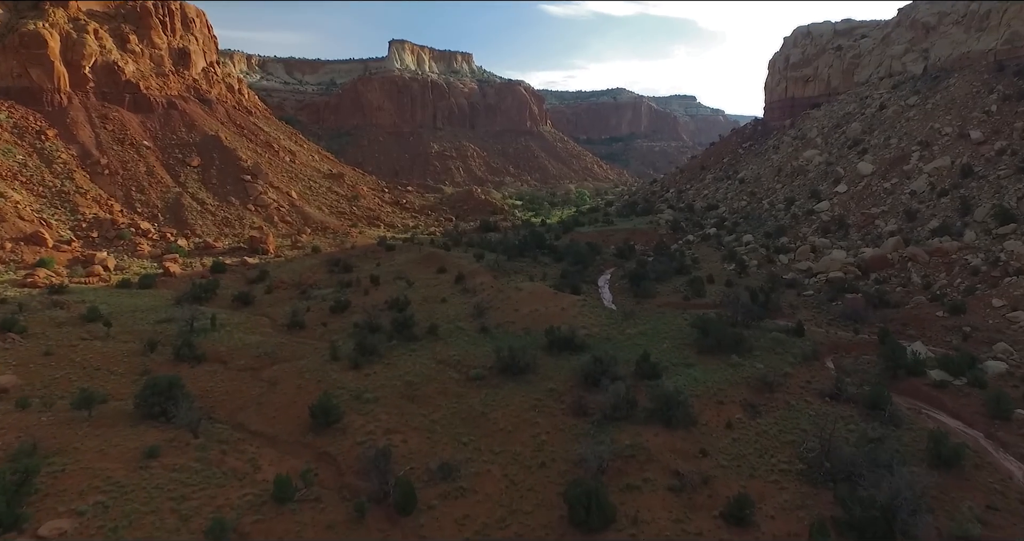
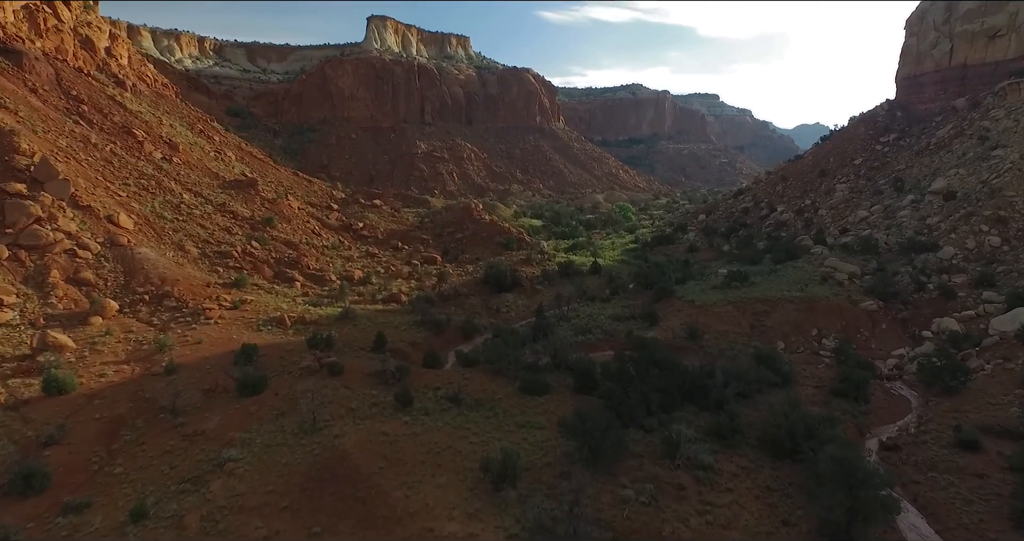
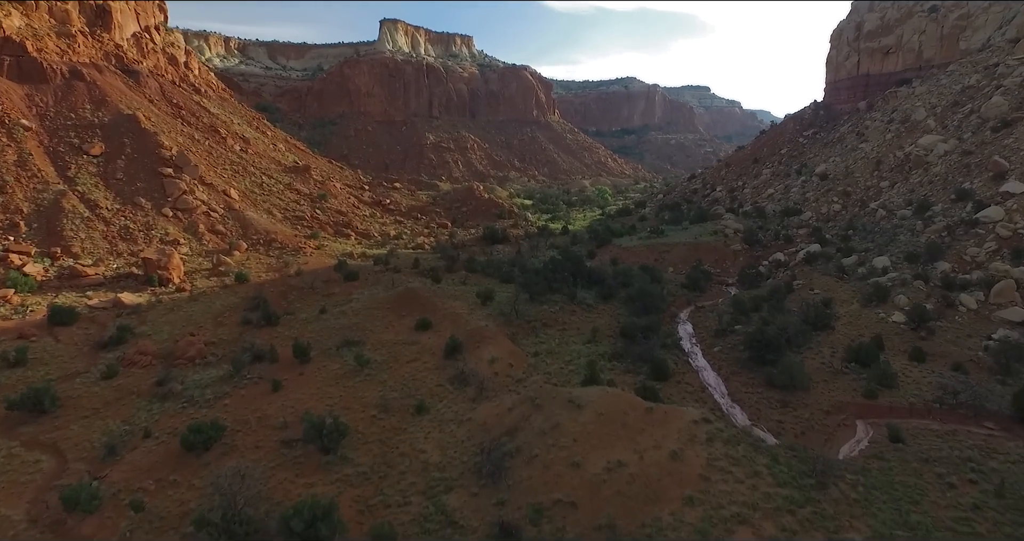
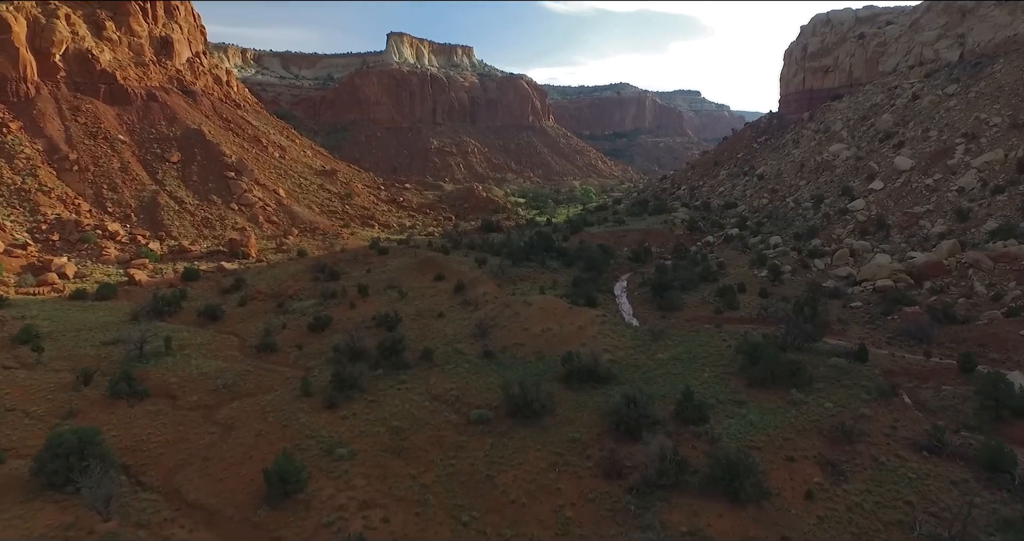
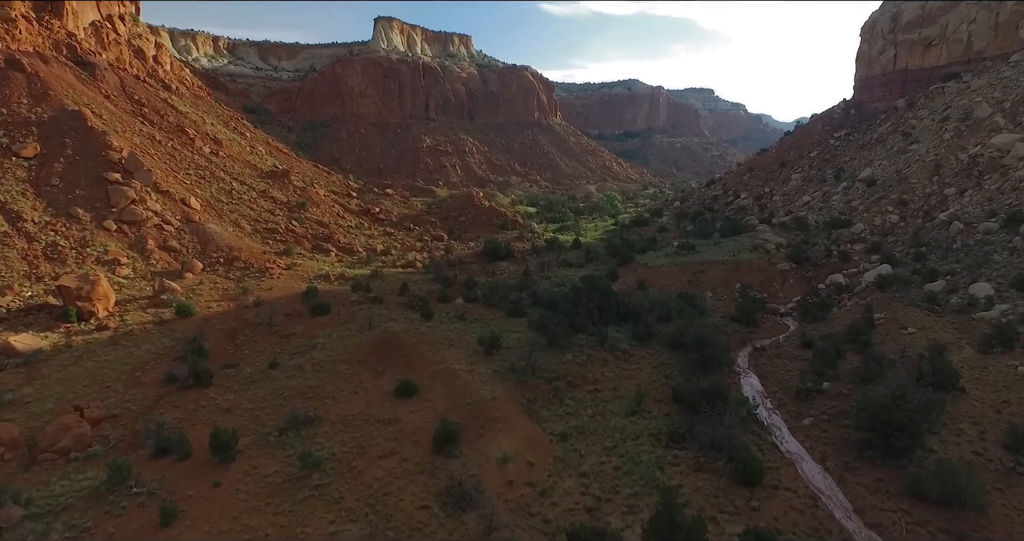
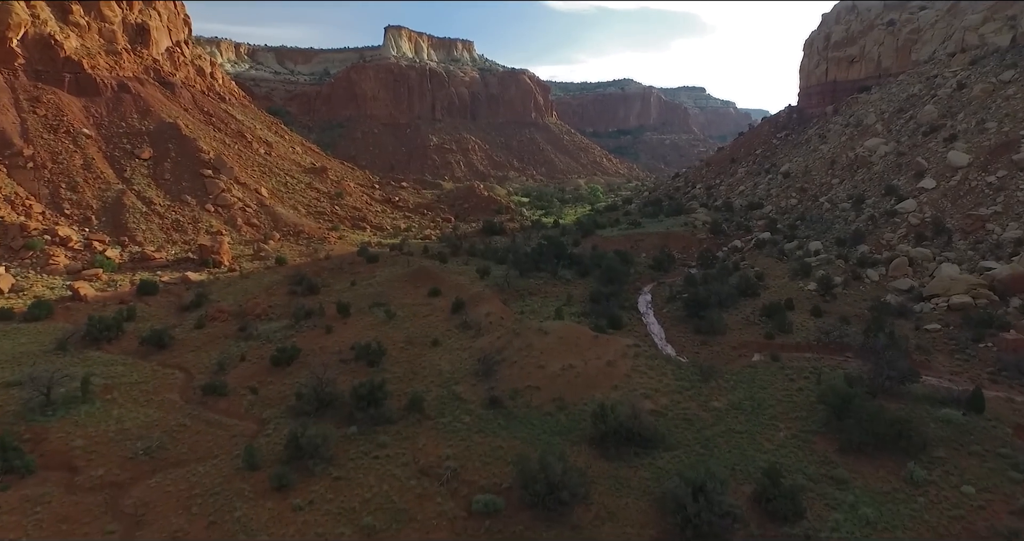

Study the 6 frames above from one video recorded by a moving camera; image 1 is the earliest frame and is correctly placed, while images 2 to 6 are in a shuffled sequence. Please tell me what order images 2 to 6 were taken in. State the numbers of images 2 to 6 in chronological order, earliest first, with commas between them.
4, 6, 3, 5, 2
